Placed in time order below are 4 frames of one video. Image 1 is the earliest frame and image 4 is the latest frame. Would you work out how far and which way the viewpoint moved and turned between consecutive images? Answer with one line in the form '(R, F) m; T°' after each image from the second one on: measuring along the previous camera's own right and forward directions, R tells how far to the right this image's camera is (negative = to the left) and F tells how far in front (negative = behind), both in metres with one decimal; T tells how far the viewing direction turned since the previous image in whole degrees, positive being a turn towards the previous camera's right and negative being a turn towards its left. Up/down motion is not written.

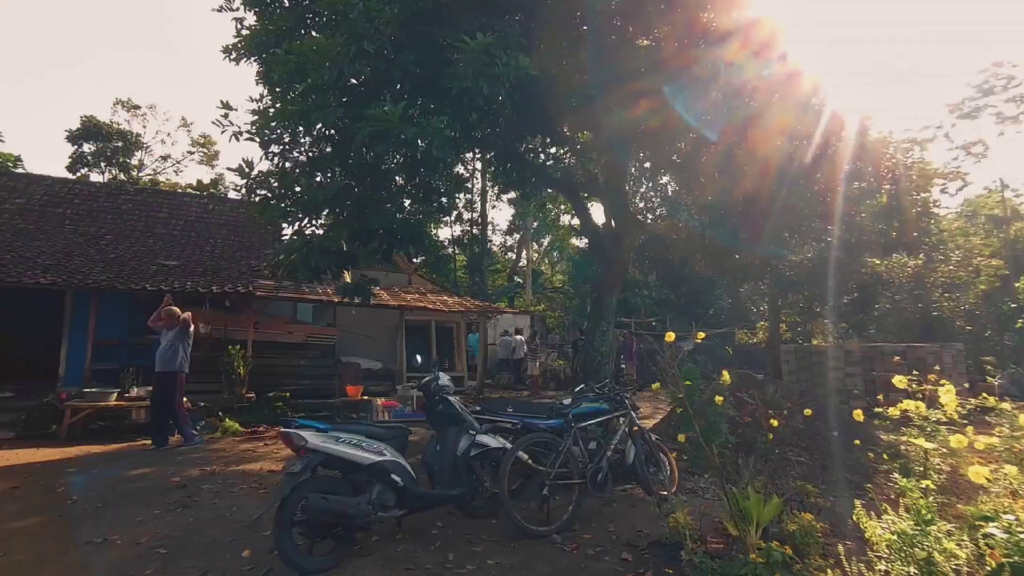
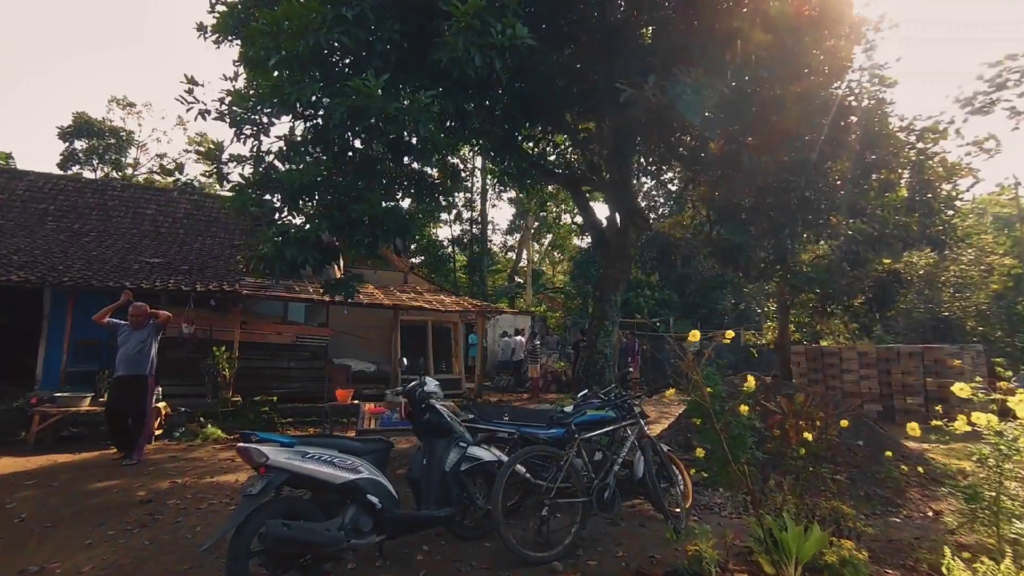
(0.0, +0.5) m; 0°
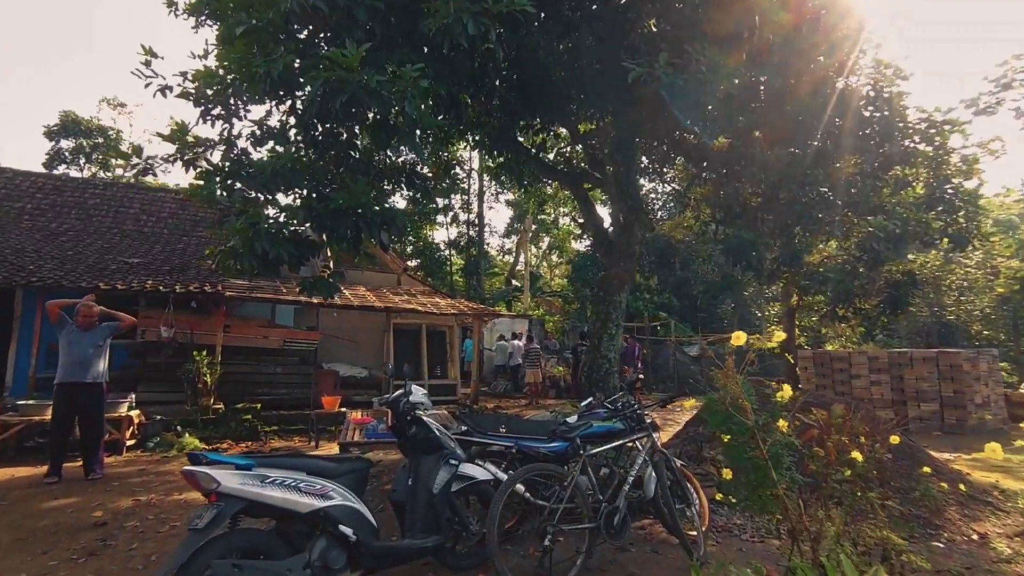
(0.0, +0.5) m; 0°
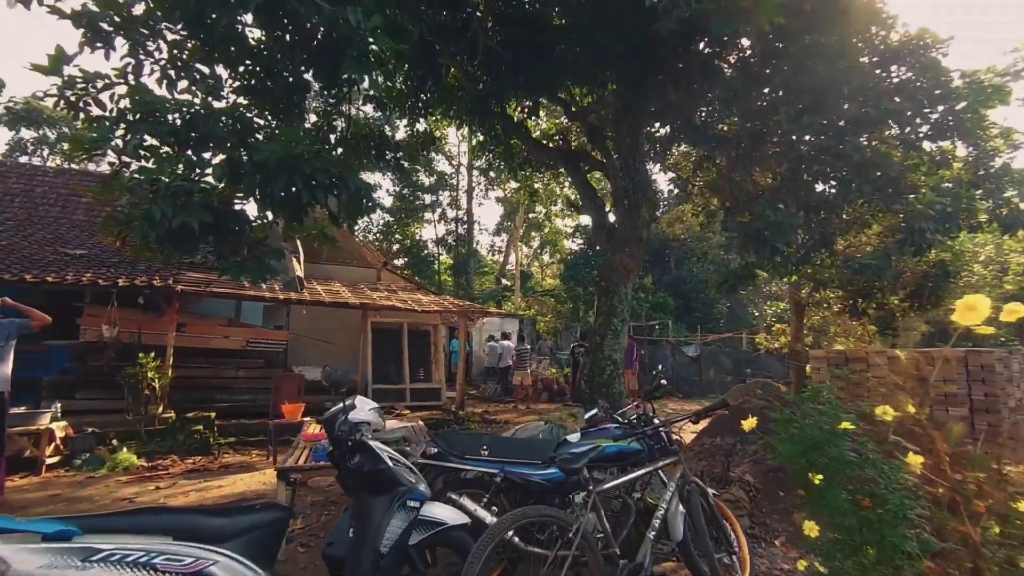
(0.0, +1.1) m; +1°
